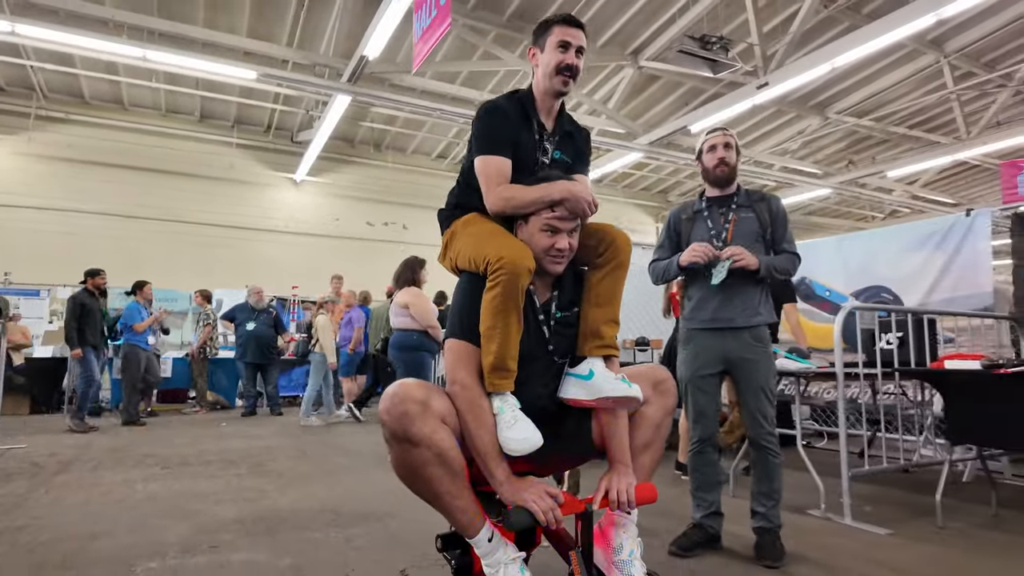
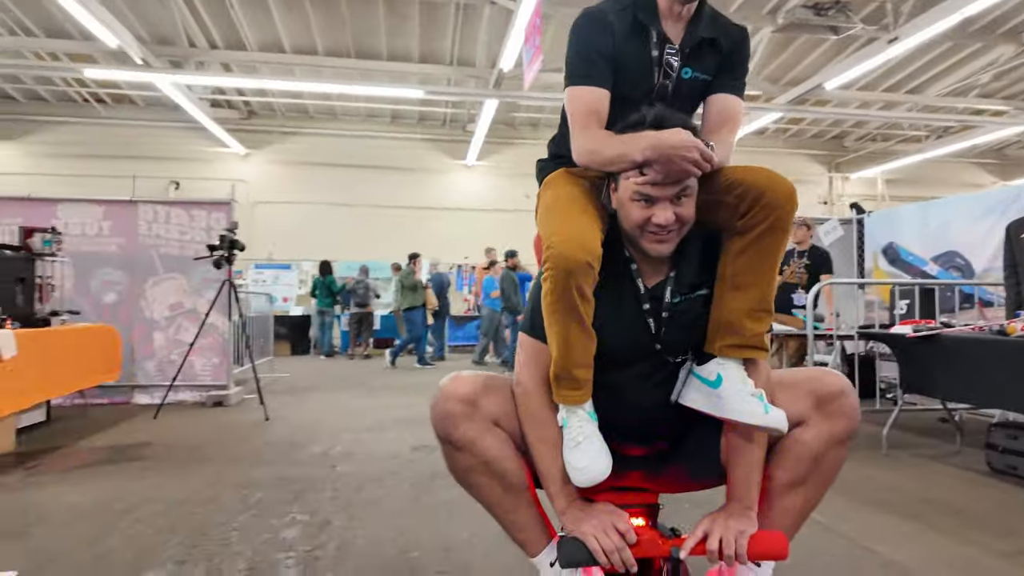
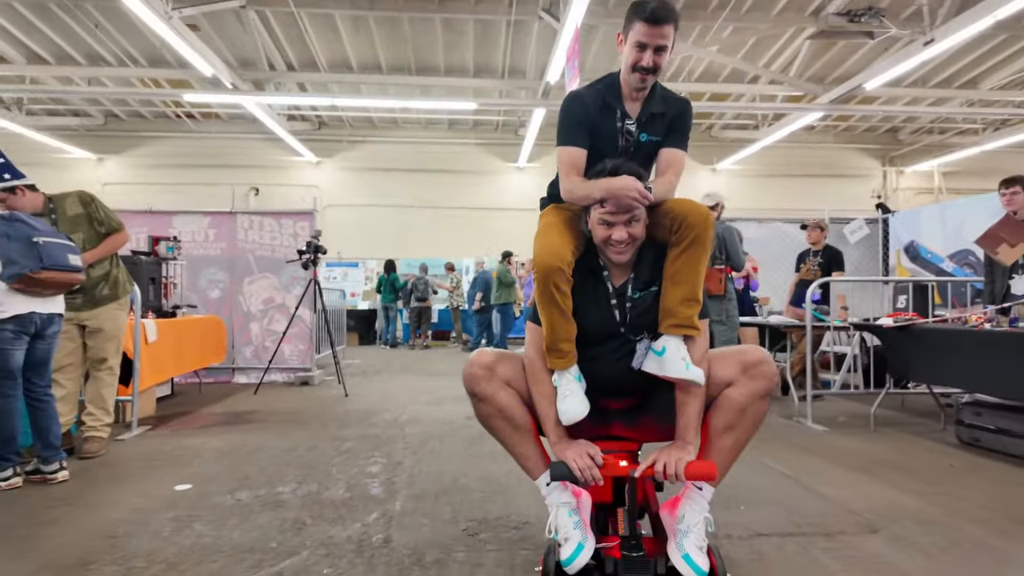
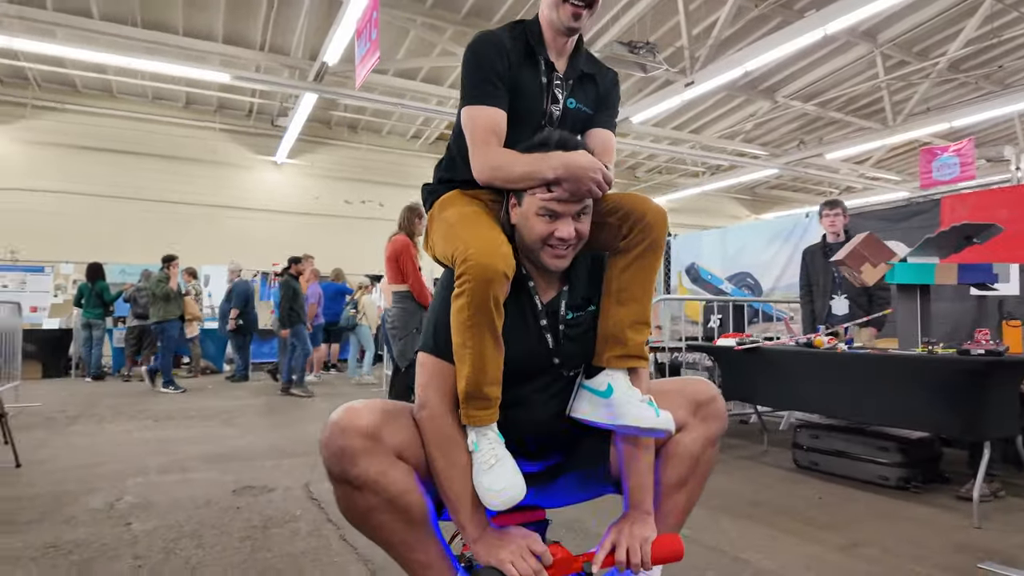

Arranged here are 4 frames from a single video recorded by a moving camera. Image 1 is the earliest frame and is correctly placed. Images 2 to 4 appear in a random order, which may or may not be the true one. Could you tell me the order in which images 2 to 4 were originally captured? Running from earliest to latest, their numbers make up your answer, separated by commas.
4, 2, 3
